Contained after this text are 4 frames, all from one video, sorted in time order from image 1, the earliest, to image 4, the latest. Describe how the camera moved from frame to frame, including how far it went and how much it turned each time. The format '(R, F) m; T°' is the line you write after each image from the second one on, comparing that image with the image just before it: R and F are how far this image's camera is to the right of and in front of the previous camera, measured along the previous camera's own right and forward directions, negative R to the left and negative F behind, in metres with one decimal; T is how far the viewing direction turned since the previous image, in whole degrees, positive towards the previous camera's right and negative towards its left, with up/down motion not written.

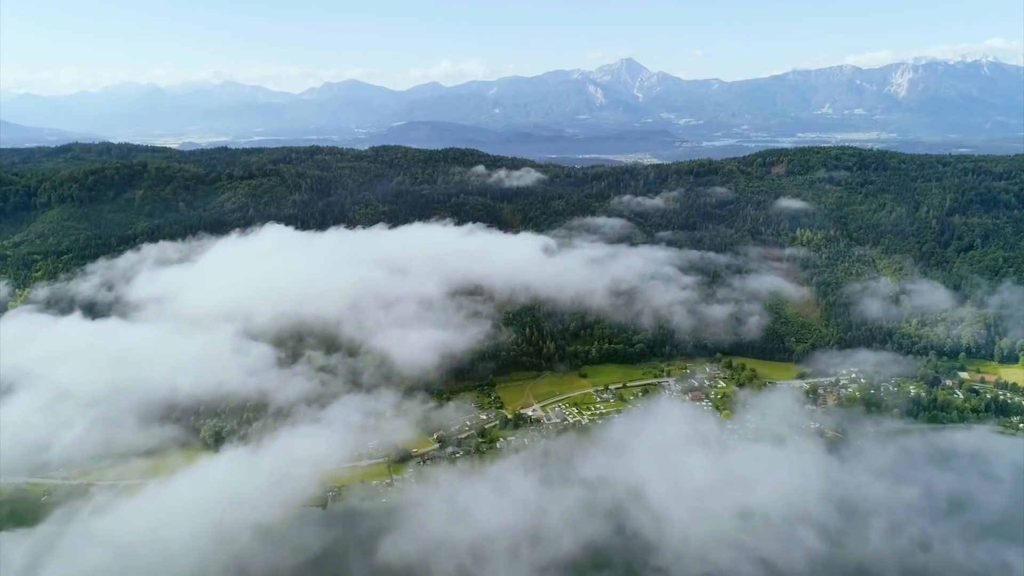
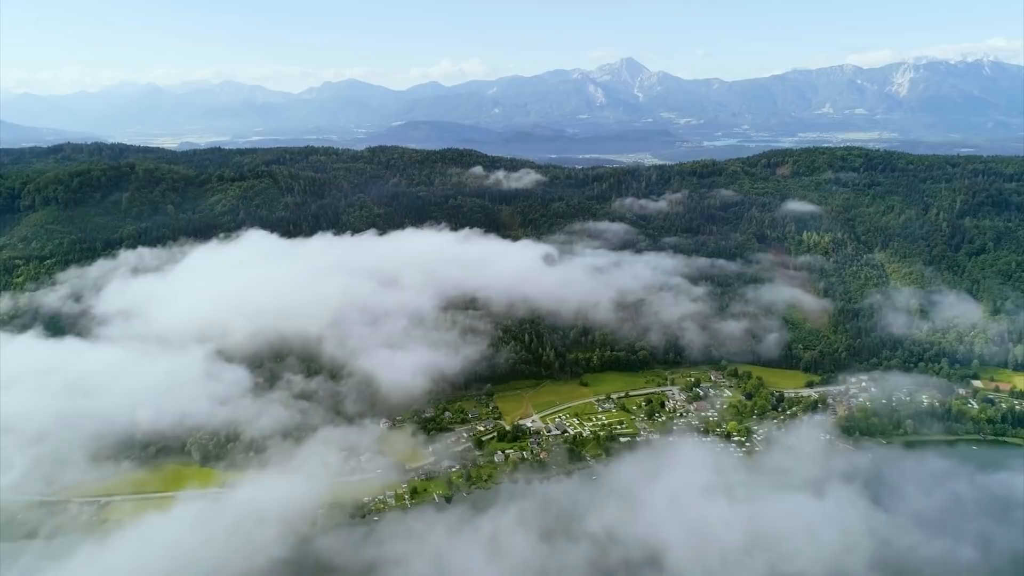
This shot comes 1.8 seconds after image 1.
(+0.2, +5.5) m; 0°
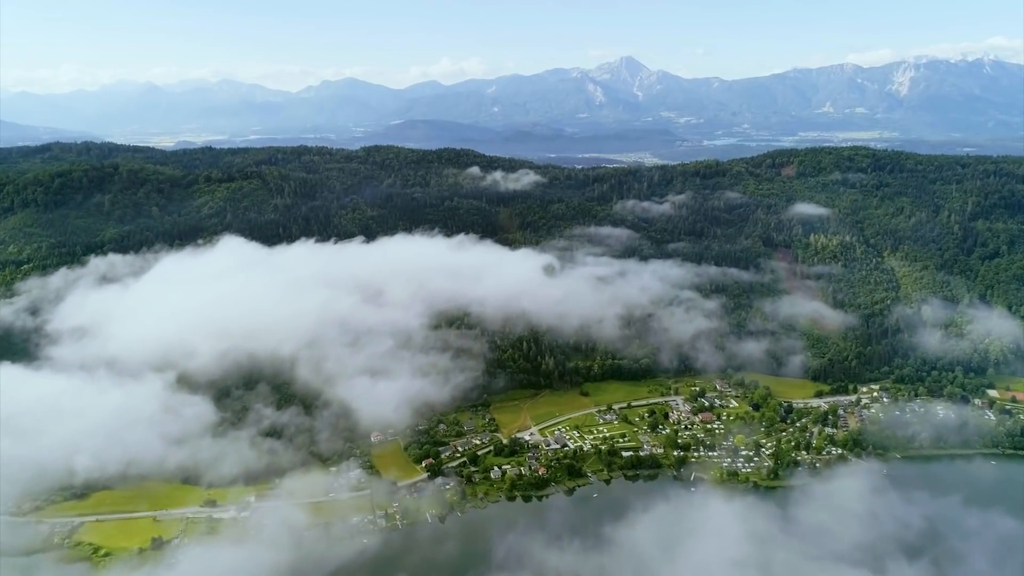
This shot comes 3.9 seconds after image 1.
(+0.2, +6.4) m; 0°
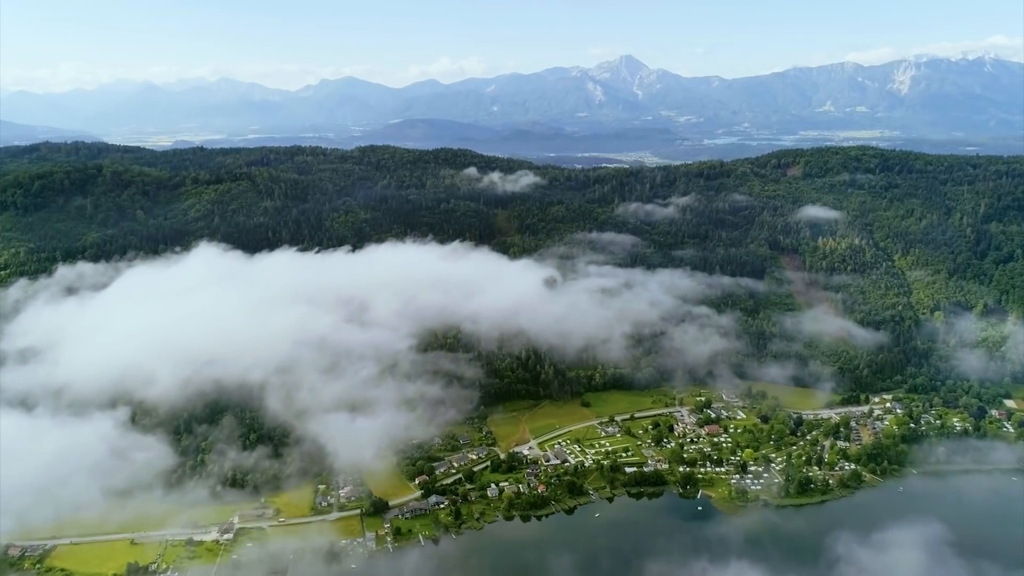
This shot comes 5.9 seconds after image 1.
(+0.2, +6.1) m; 0°
